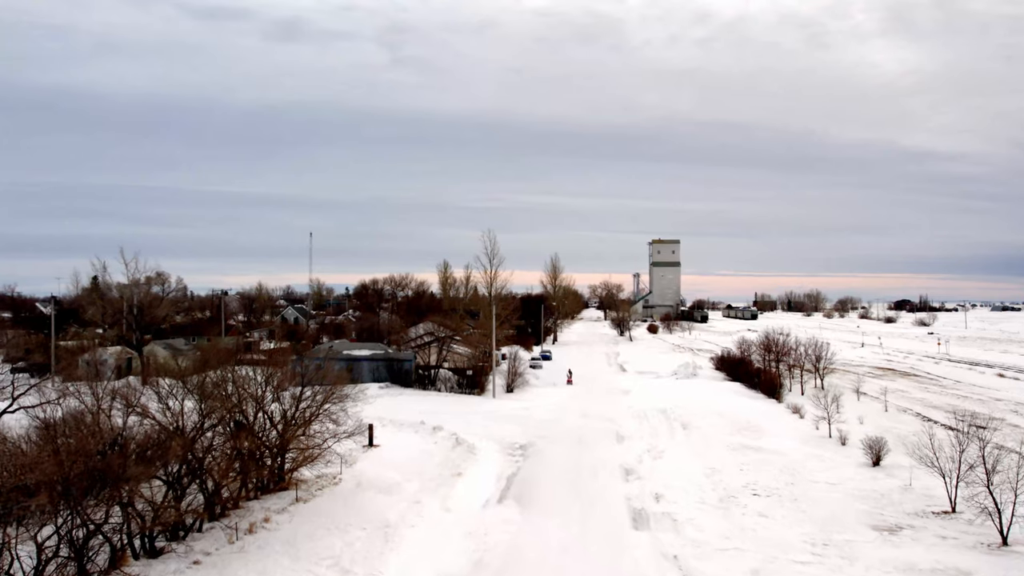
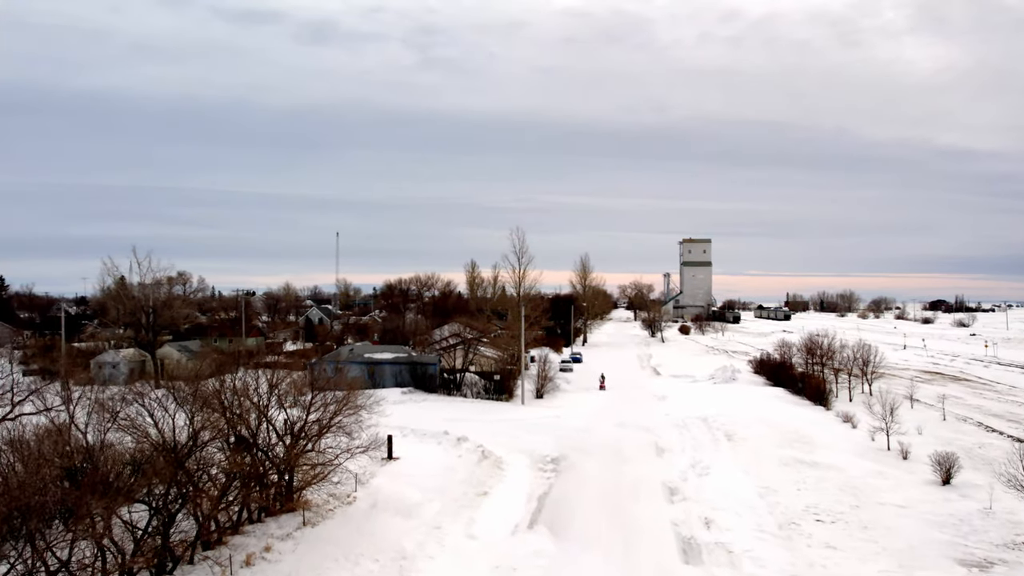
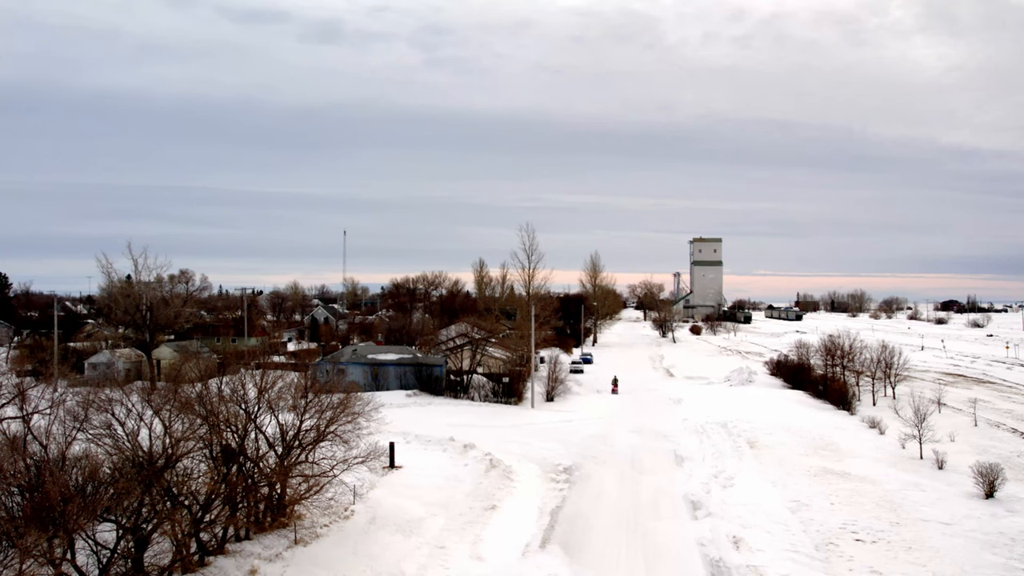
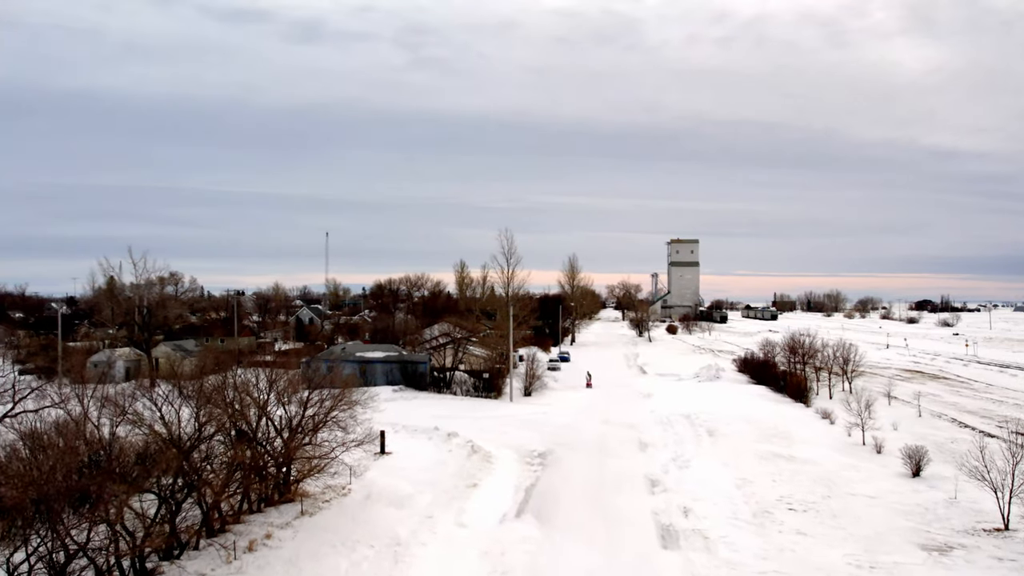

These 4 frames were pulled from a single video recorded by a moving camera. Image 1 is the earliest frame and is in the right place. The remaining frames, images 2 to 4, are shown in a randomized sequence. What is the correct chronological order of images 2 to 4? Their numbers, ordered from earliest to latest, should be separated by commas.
4, 2, 3
